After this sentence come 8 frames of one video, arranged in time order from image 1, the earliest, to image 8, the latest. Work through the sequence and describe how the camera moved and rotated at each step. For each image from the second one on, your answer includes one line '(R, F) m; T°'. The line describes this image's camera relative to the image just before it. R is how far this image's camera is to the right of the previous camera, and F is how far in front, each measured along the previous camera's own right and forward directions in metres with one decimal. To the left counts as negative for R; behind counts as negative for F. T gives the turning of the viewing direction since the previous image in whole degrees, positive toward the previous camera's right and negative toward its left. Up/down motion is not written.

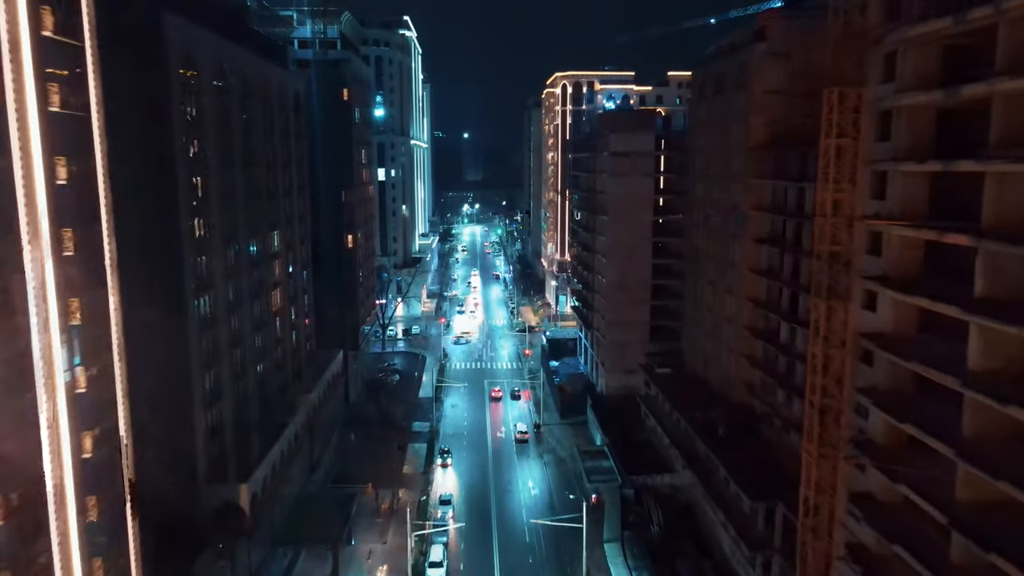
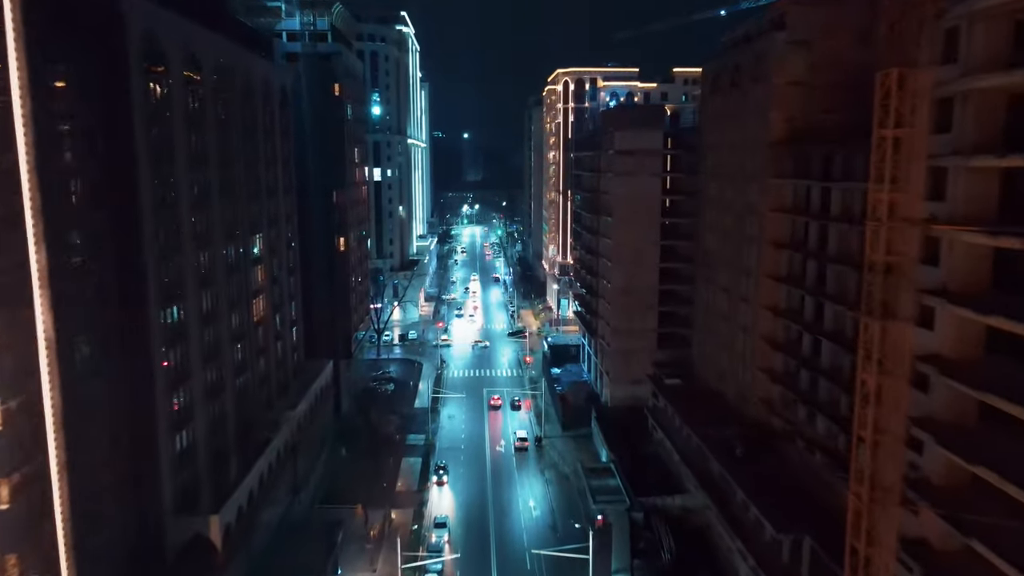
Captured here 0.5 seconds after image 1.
(0.0, +3.2) m; 0°
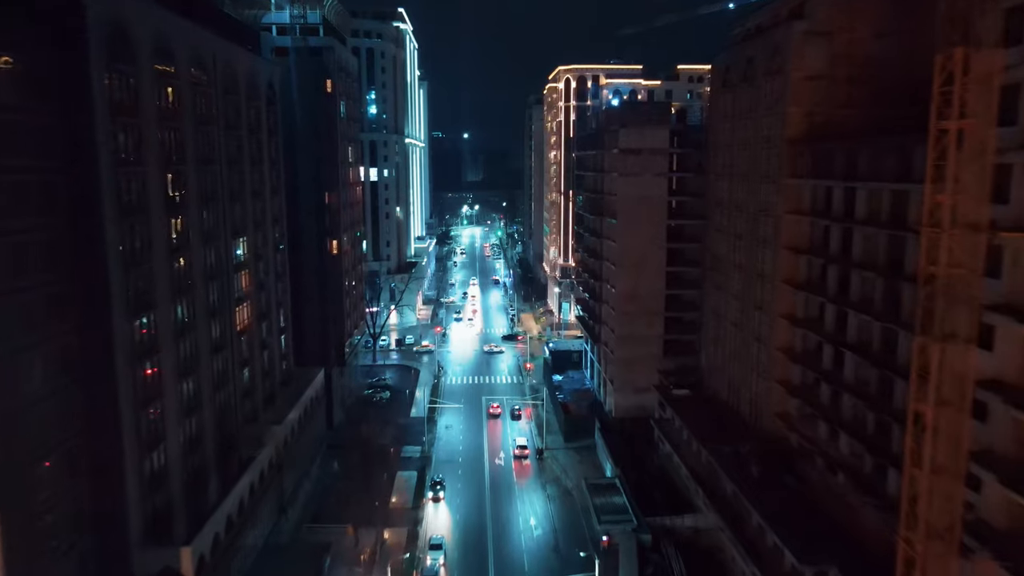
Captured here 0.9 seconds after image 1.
(0.0, +2.6) m; 0°
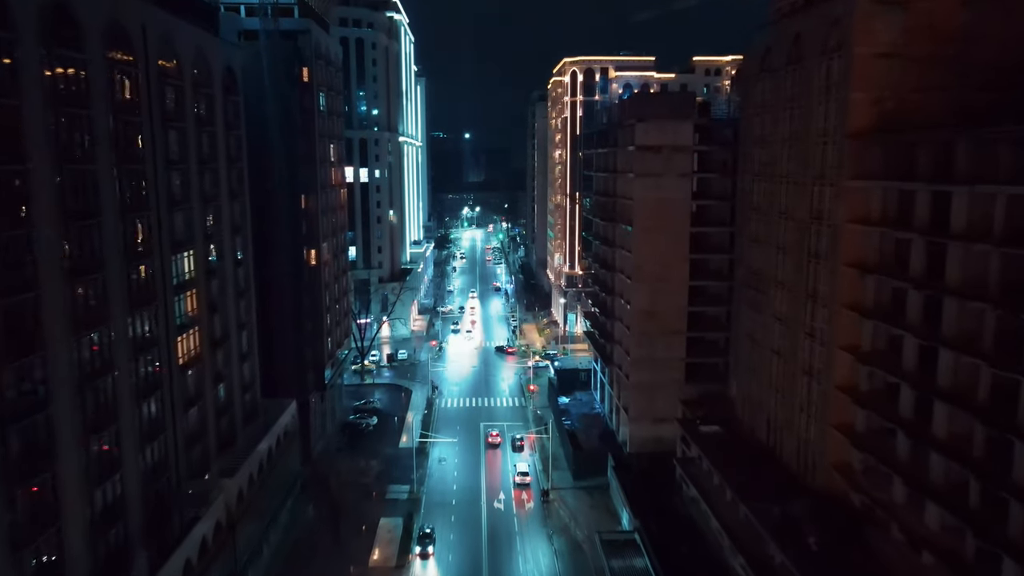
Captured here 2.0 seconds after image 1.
(+0.1, +7.1) m; 0°
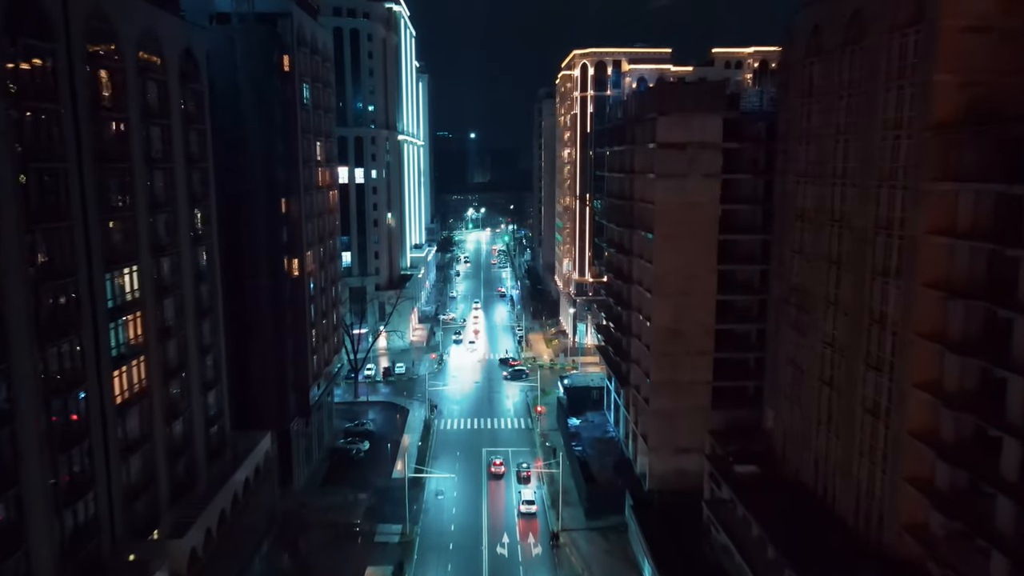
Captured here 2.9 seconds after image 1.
(0.0, +5.7) m; 0°
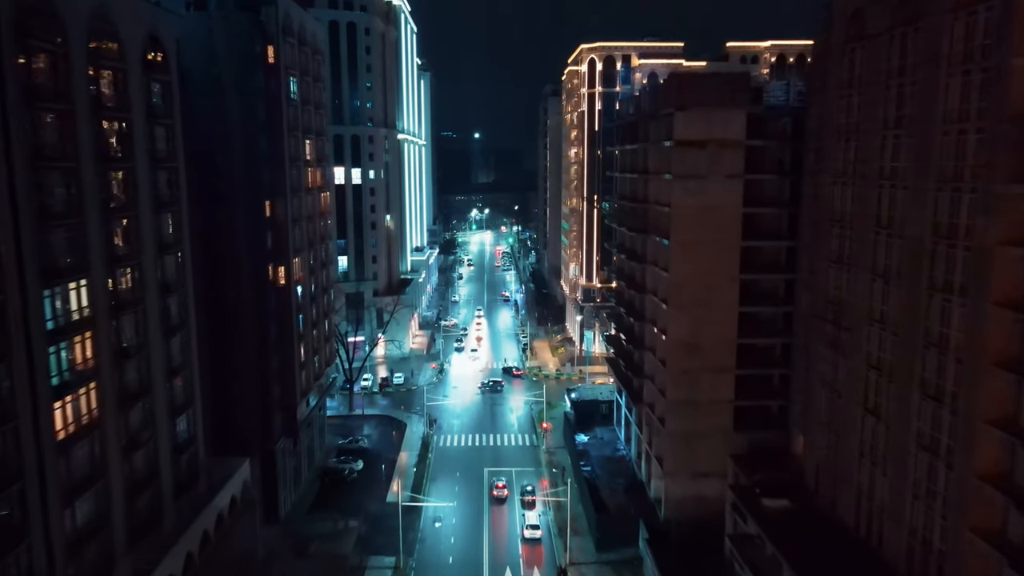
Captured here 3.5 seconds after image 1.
(+0.1, +3.8) m; 0°
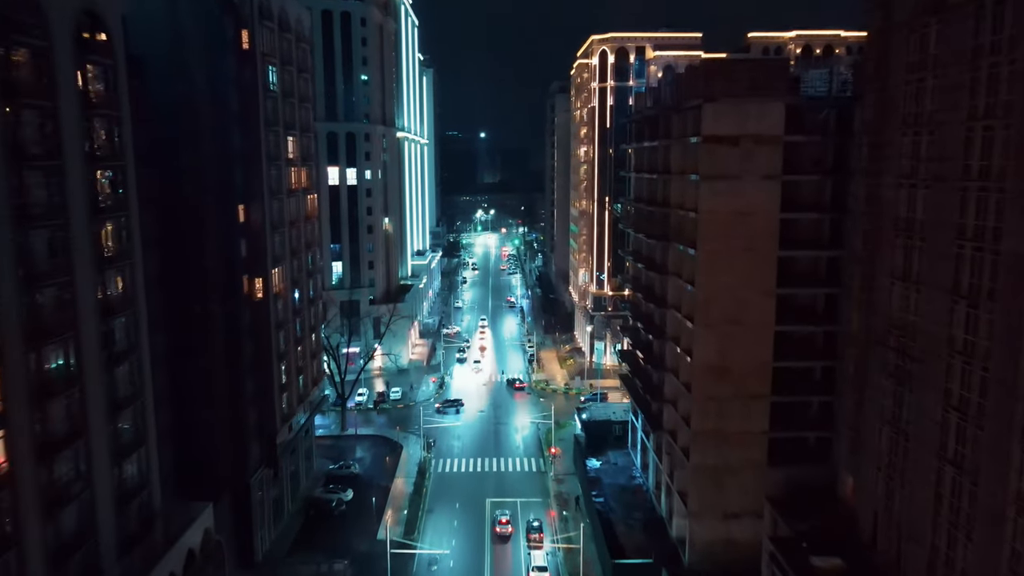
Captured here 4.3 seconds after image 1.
(+0.1, +5.0) m; 0°
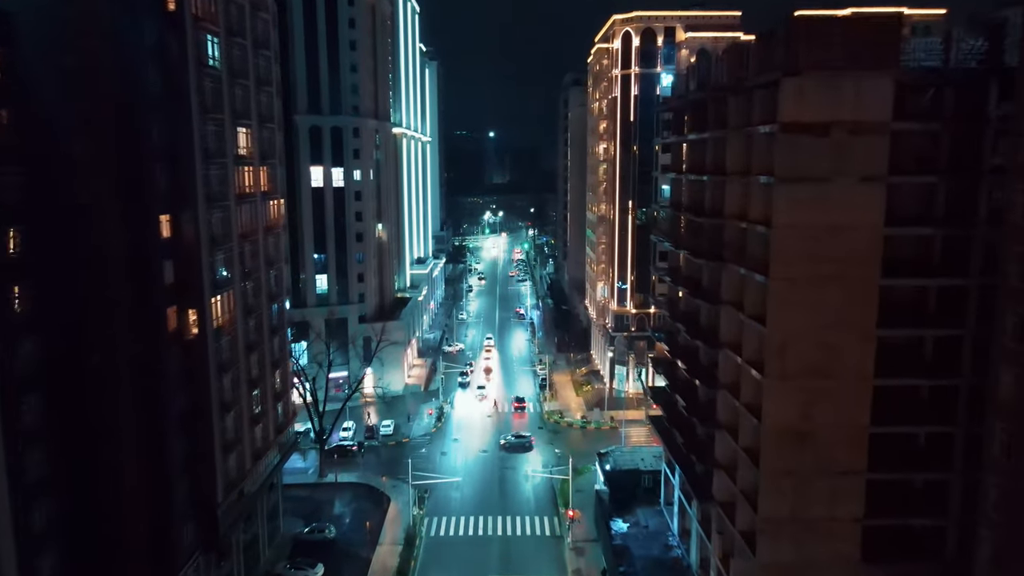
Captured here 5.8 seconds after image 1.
(0.0, +9.3) m; -1°
